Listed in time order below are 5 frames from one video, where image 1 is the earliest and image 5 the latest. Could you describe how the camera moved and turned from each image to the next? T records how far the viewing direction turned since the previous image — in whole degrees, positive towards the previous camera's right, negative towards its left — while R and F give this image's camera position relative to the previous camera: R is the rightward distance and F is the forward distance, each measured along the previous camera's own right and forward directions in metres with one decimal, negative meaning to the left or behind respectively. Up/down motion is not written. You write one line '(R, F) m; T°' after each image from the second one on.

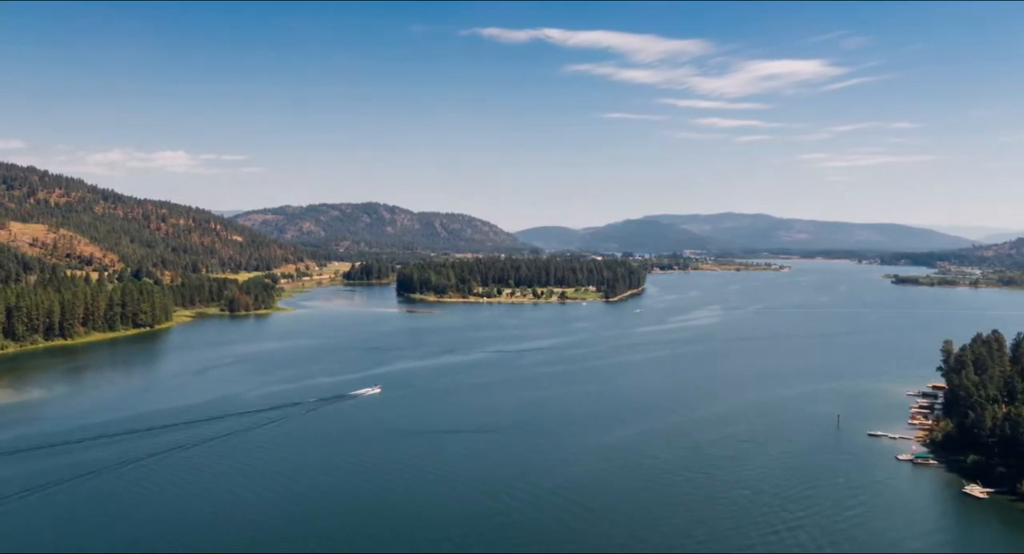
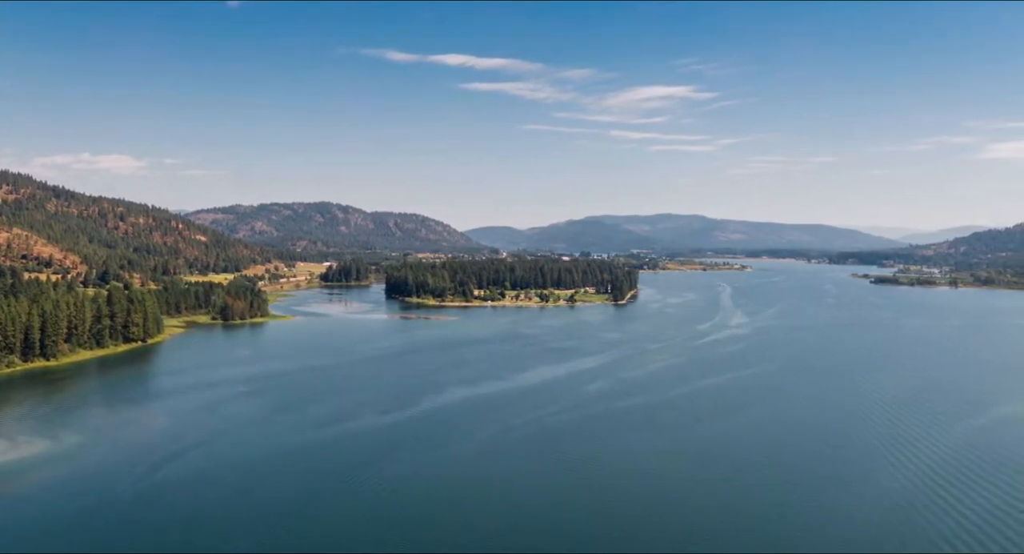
(-5.3, +6.2) m; +3°
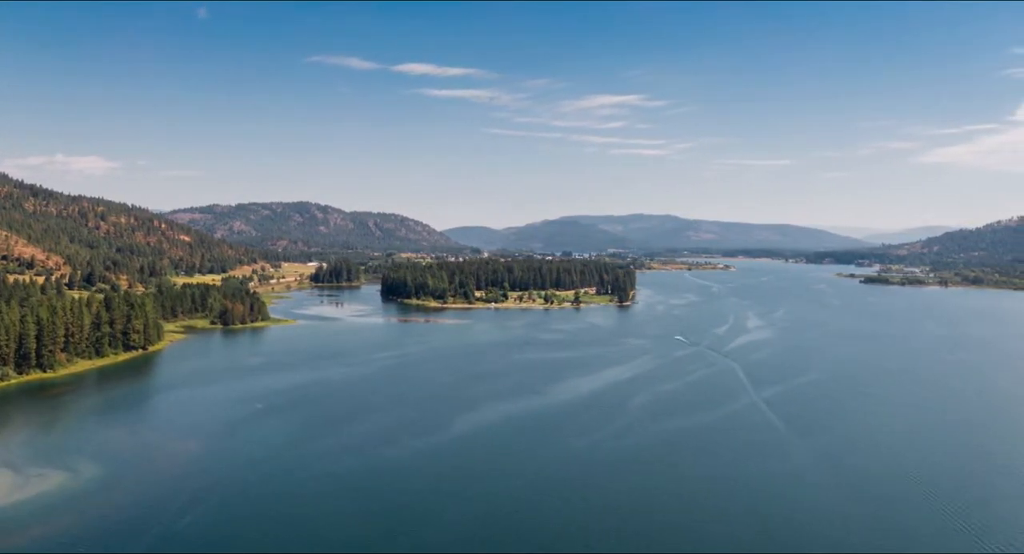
(-2.5, +2.6) m; +1°
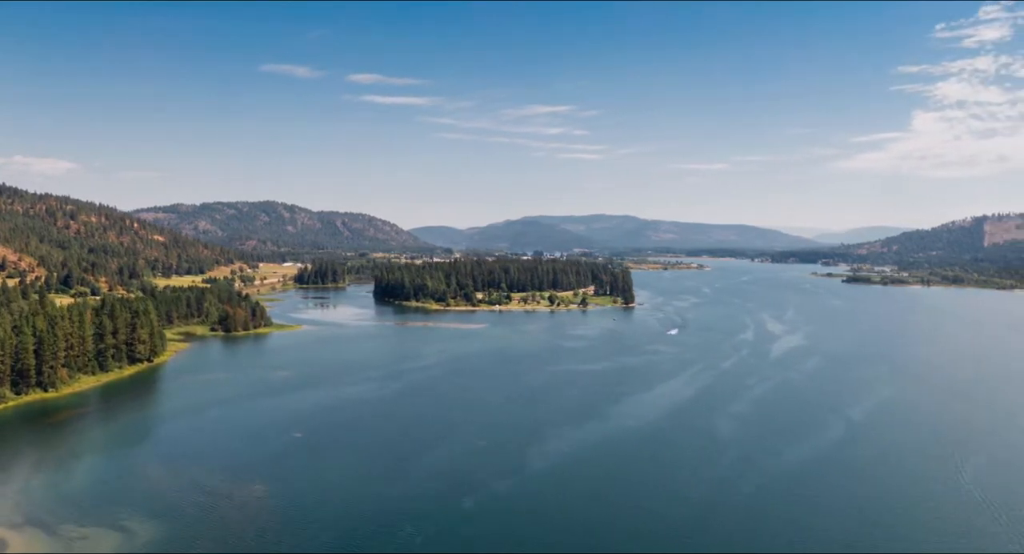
(-3.6, +3.5) m; +2°
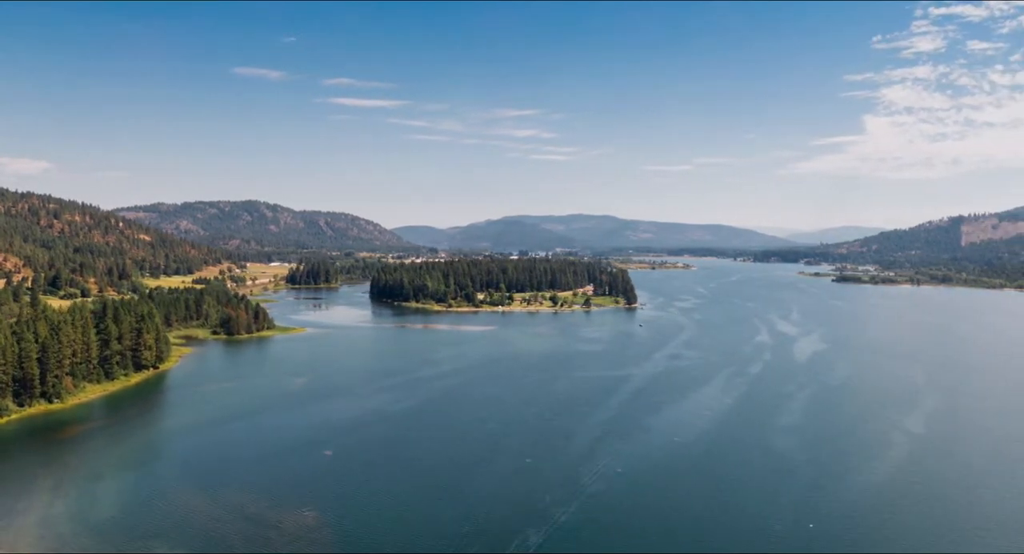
(-1.9, +1.7) m; +1°
